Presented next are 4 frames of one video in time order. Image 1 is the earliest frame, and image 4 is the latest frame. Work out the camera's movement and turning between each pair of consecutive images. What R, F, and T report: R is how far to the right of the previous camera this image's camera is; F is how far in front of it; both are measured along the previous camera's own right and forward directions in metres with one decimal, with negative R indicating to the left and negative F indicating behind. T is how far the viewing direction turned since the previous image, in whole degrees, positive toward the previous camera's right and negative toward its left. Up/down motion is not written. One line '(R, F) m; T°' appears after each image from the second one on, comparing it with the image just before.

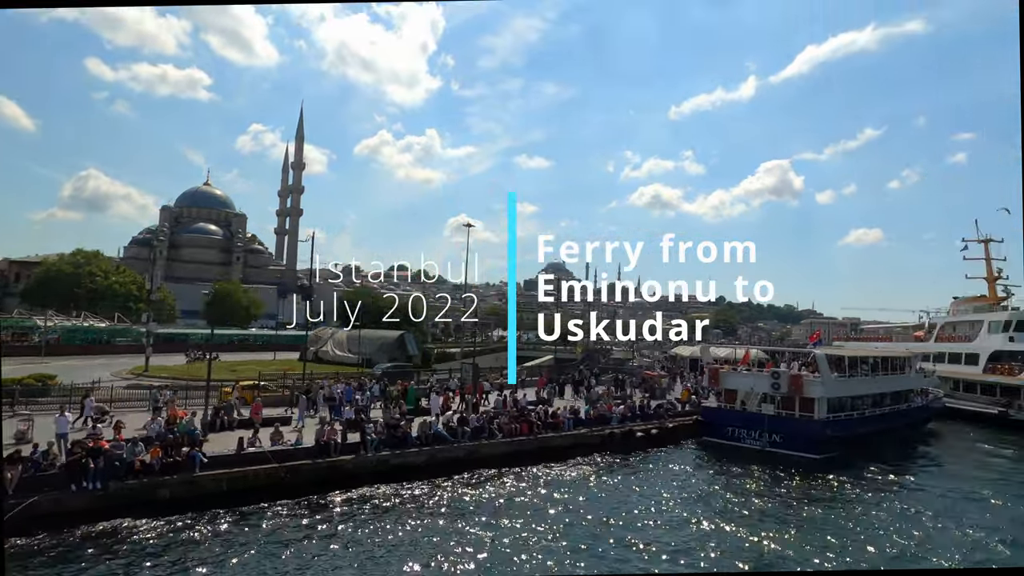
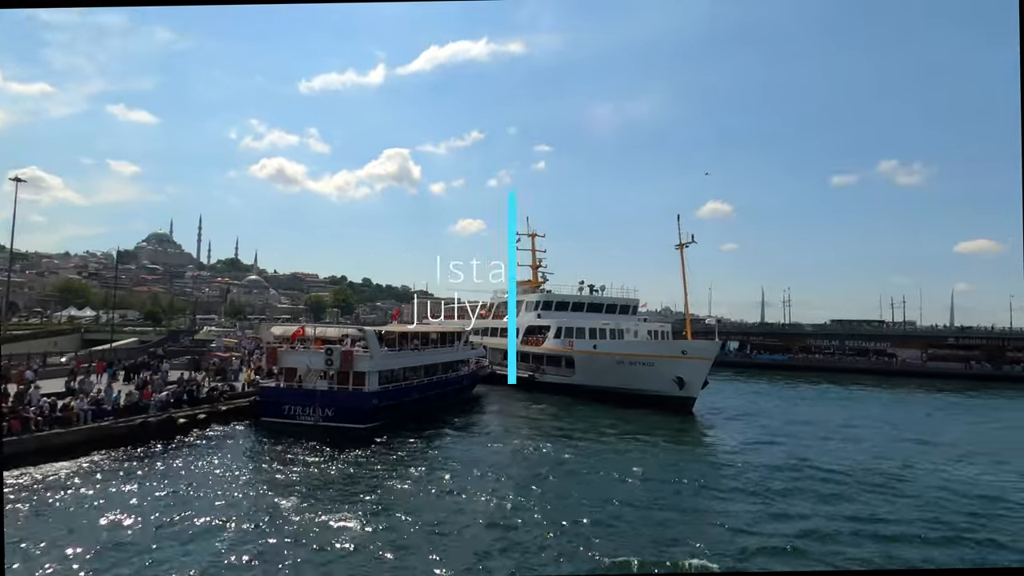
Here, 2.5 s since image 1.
(+4.3, -3.3) m; -1°
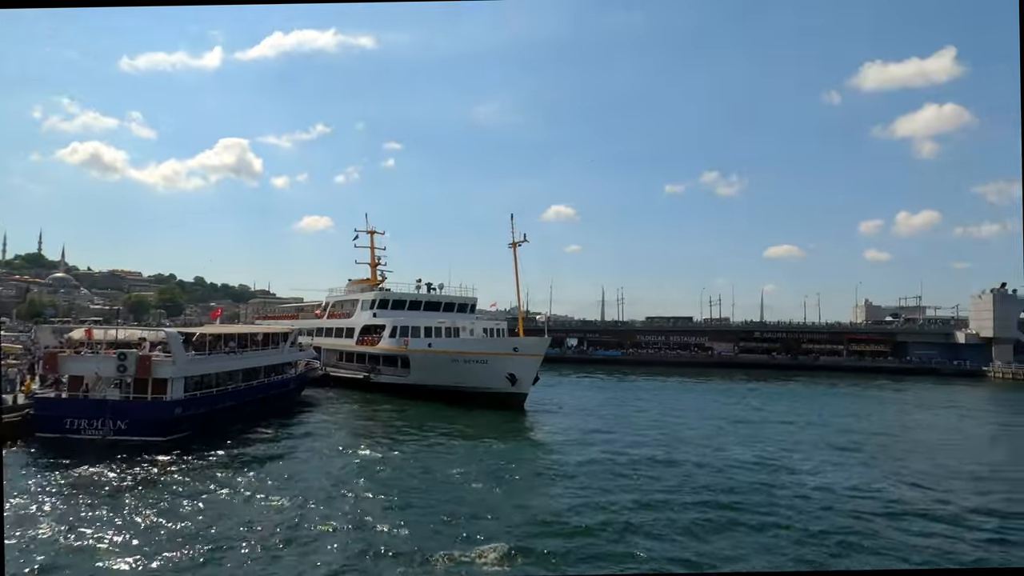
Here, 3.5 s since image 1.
(+0.4, +0.1) m; +13°
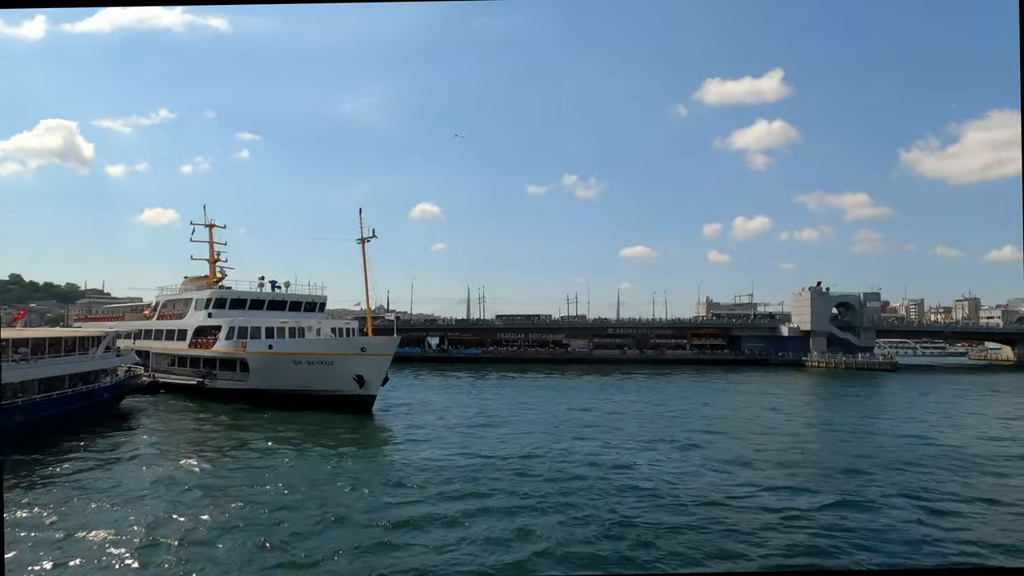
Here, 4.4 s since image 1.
(+0.4, +0.2) m; +12°
